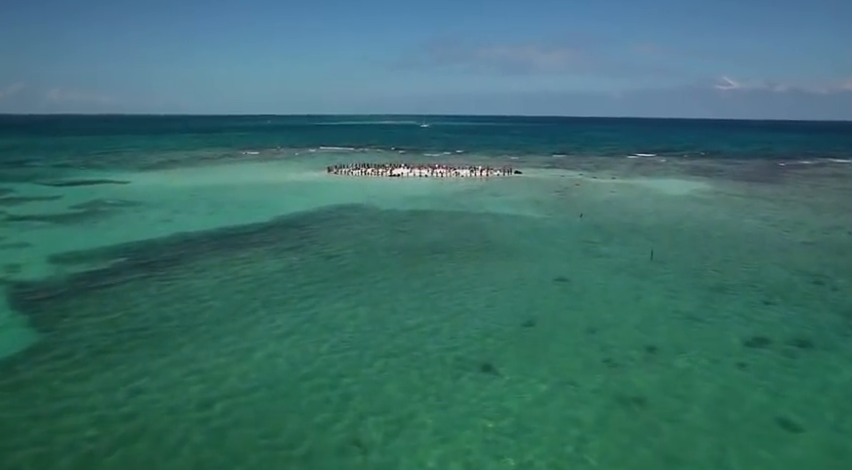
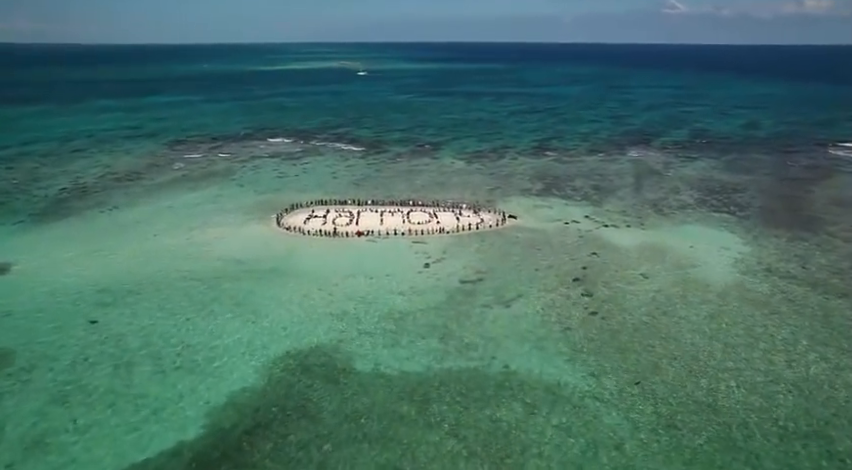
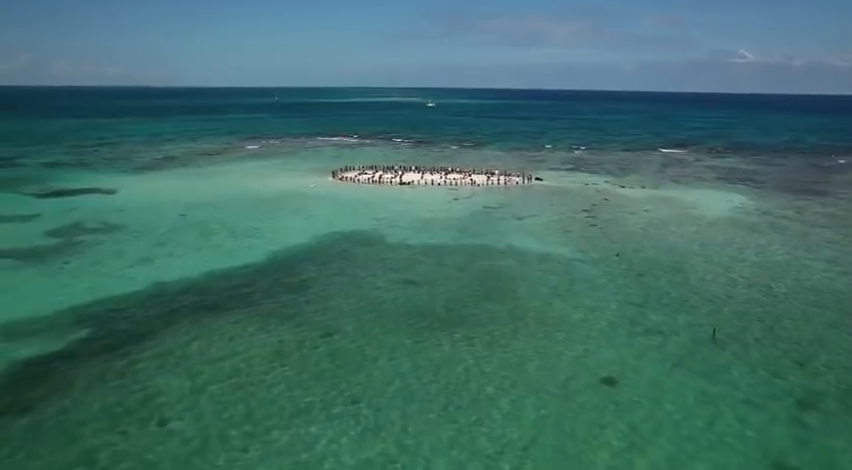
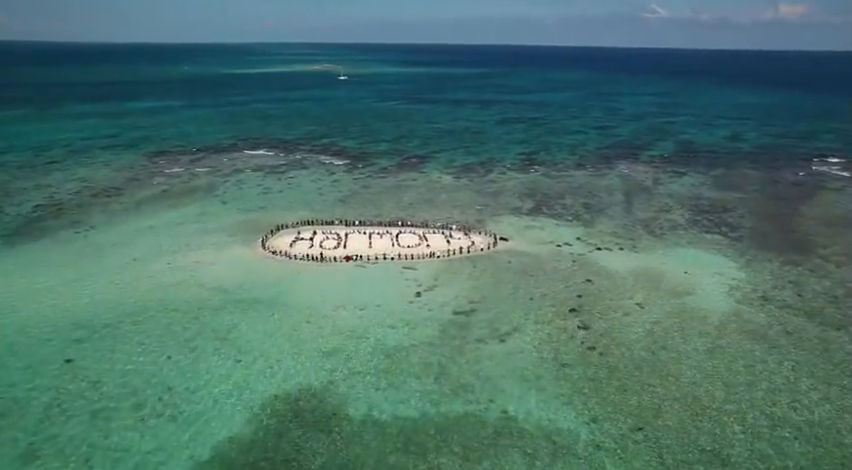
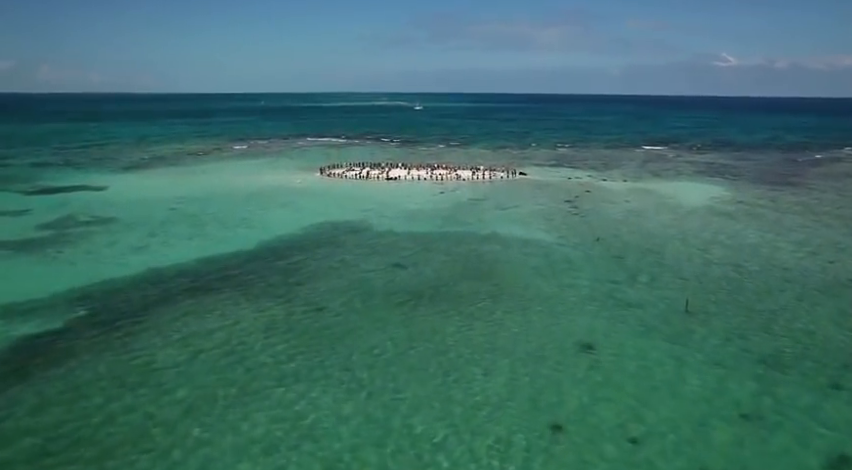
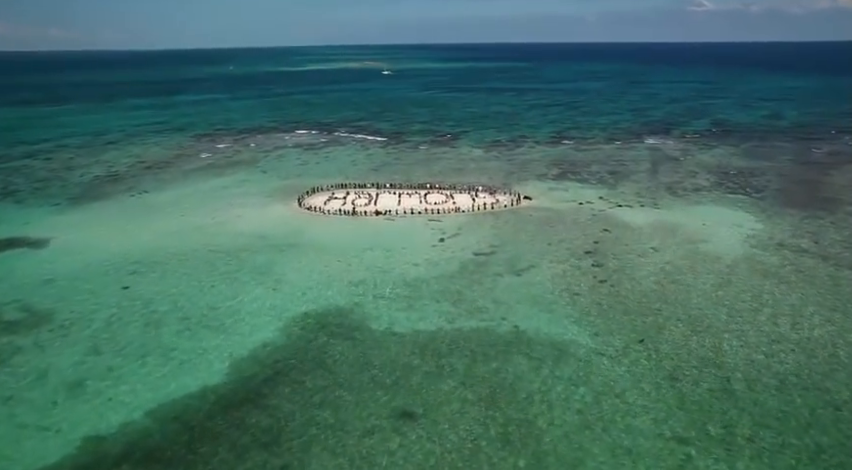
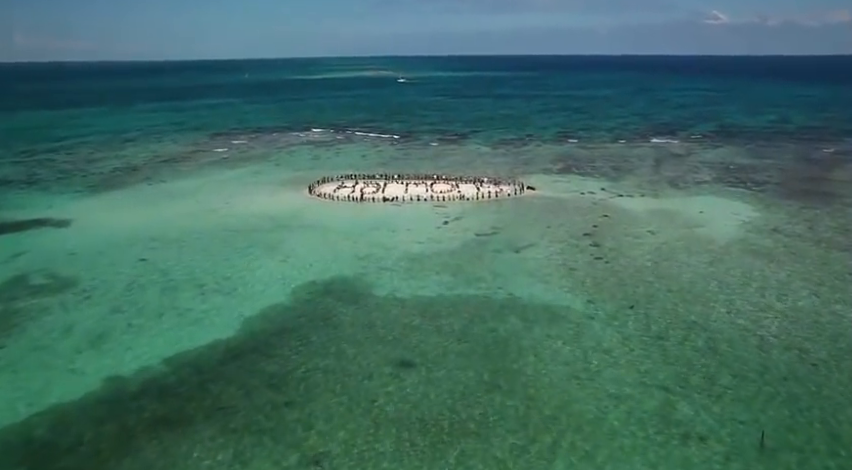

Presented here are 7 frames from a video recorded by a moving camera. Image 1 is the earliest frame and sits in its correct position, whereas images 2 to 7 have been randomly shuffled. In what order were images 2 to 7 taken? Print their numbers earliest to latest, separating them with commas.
5, 3, 7, 6, 2, 4
